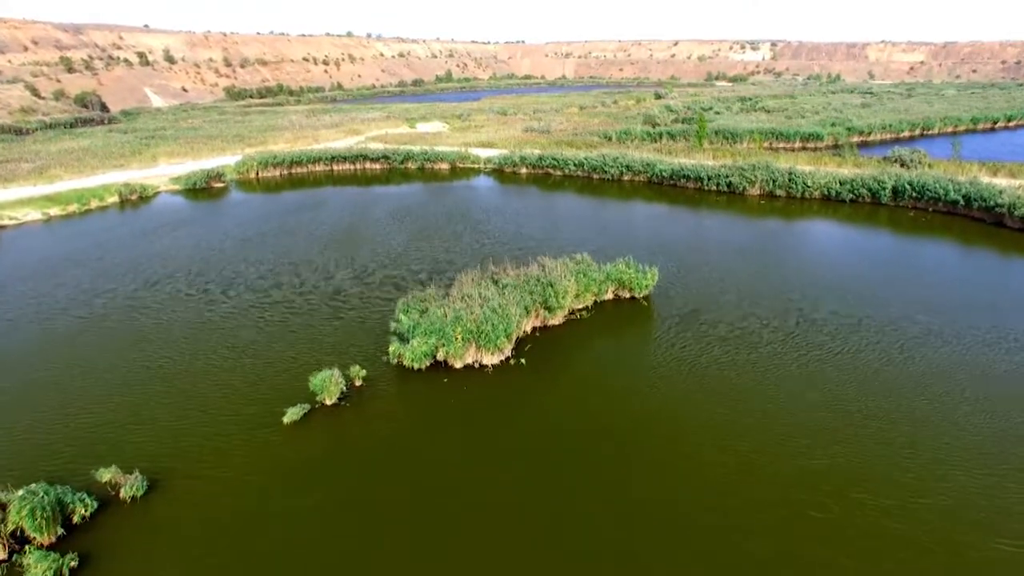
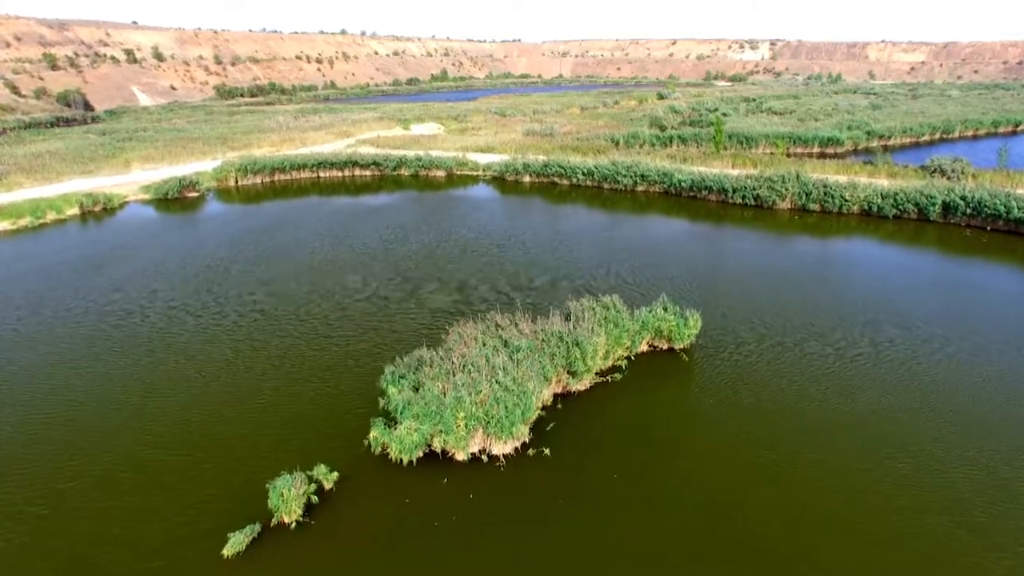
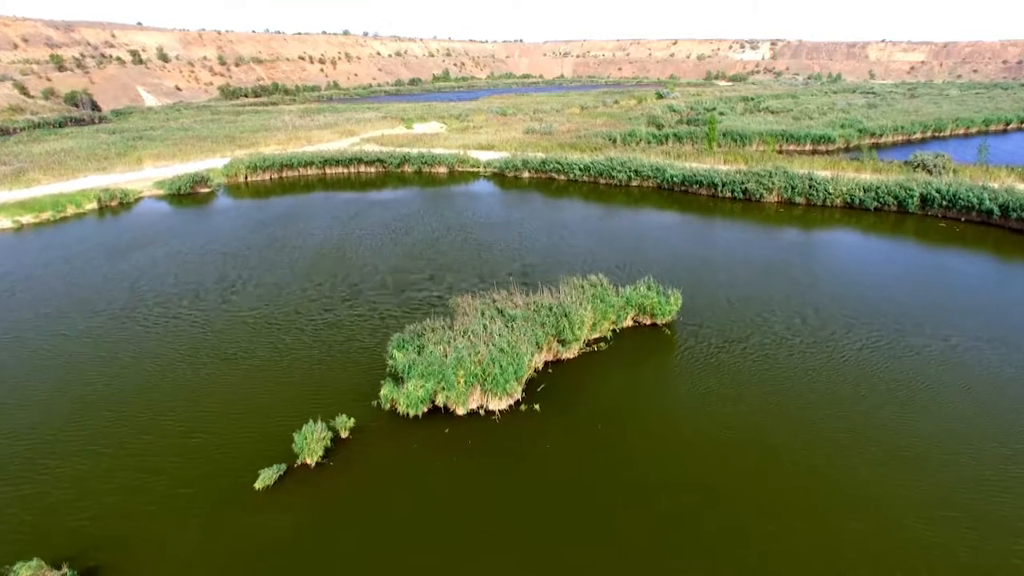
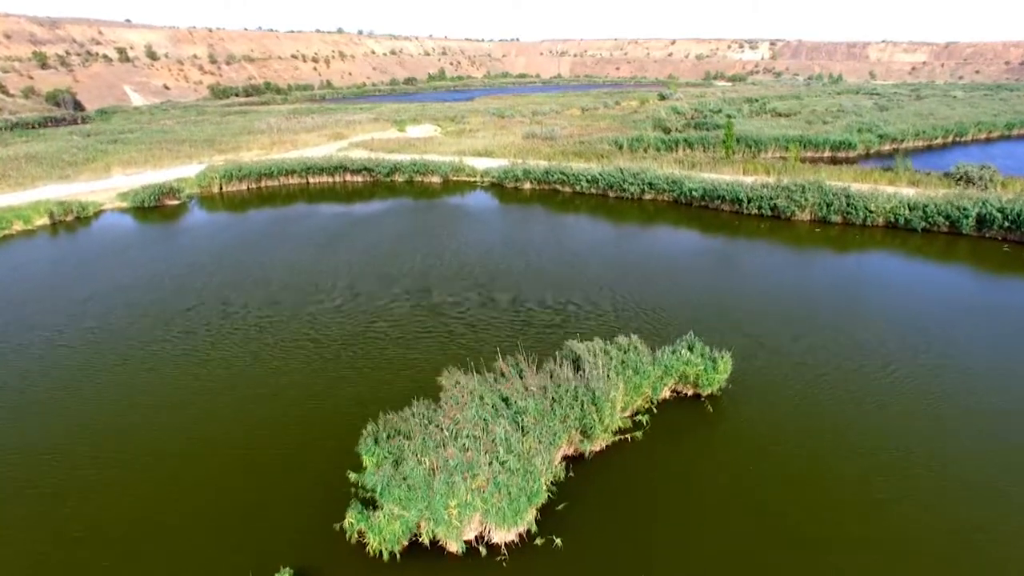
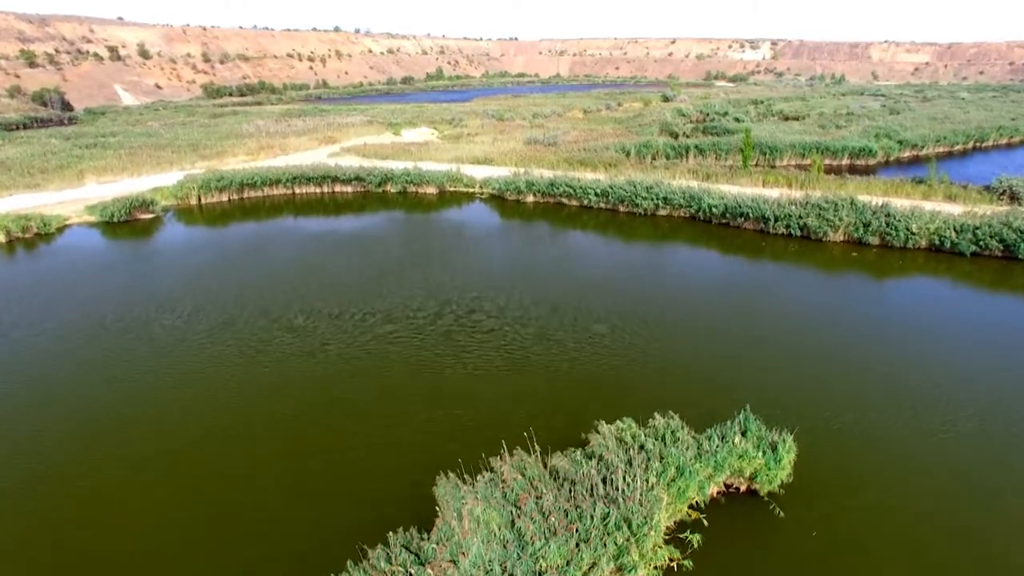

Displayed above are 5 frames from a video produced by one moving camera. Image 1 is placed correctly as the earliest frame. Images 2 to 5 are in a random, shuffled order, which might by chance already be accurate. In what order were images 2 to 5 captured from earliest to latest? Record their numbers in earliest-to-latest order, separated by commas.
3, 2, 4, 5
